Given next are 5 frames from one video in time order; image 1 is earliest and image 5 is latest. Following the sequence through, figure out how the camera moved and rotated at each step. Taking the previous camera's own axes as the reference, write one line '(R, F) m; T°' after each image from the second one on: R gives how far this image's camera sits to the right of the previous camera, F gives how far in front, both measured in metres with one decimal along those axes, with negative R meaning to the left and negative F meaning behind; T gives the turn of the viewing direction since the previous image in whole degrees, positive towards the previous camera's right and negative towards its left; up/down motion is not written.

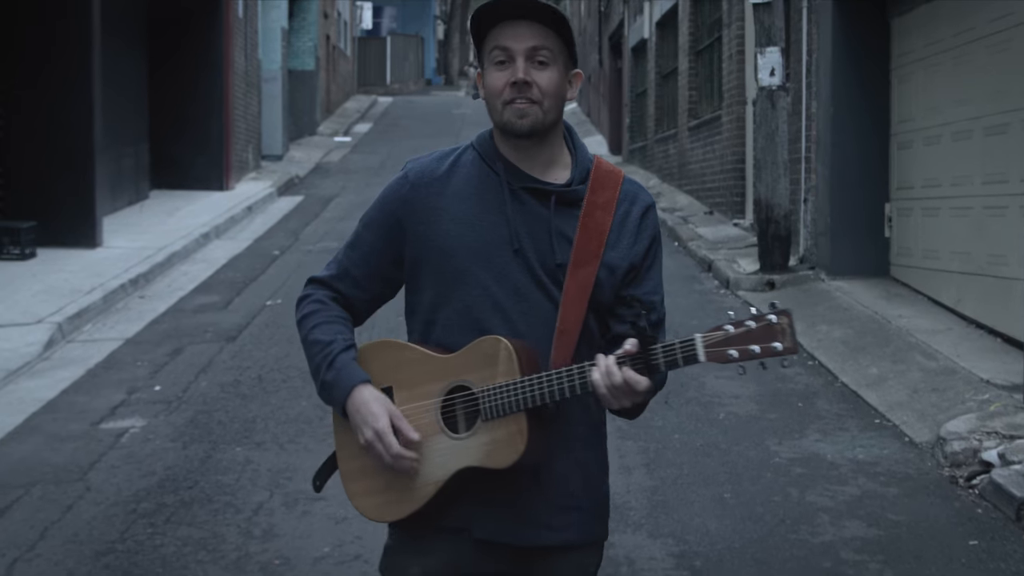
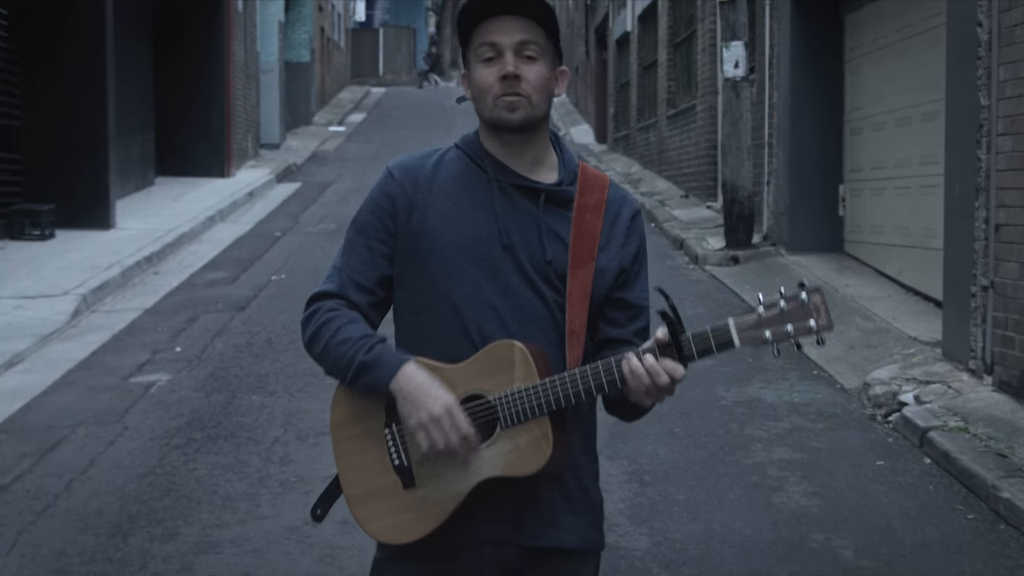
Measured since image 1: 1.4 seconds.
(0.0, -0.9) m; 0°
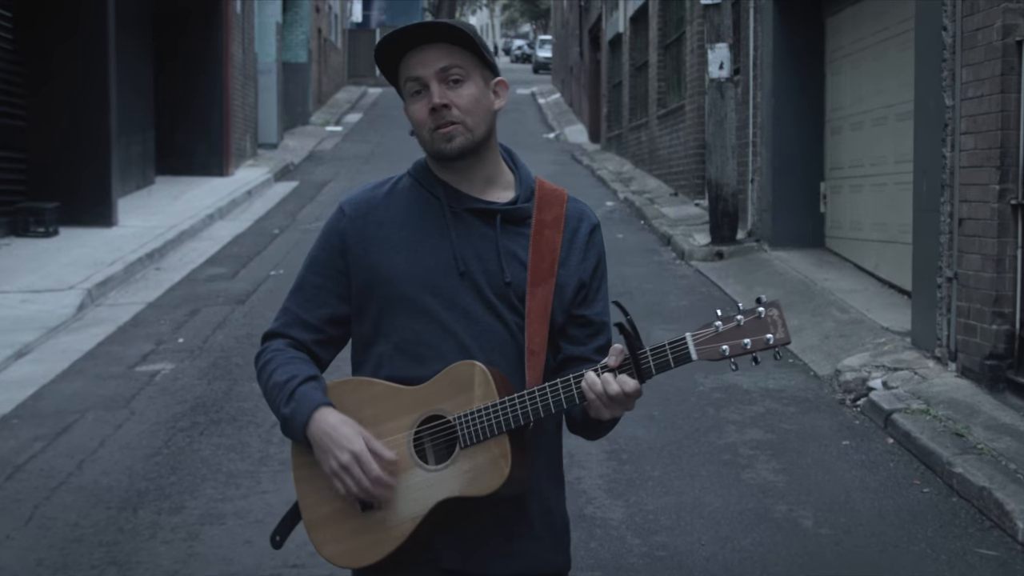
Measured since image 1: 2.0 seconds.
(0.0, -0.3) m; 0°
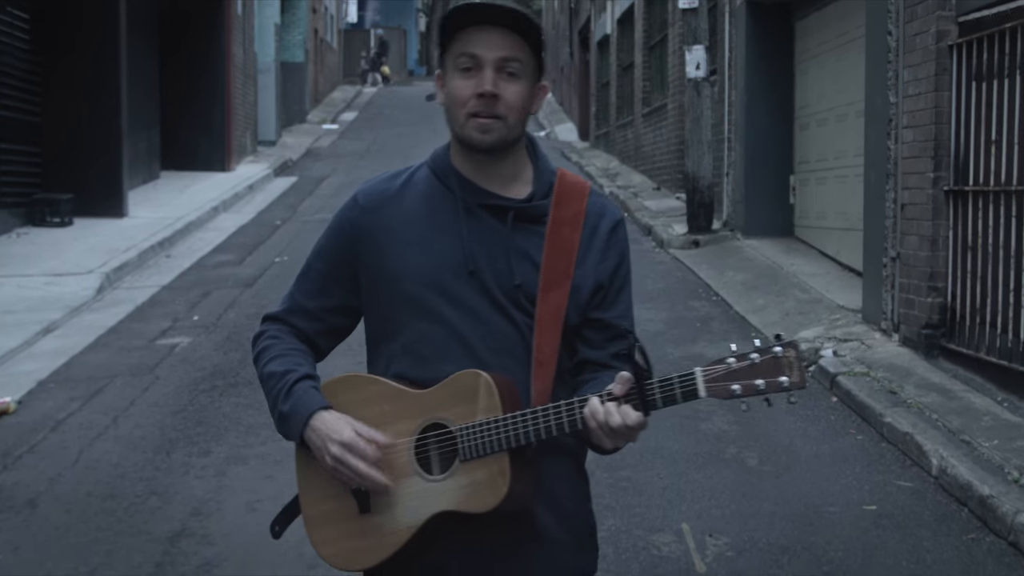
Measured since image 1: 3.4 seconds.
(0.0, -0.8) m; 0°
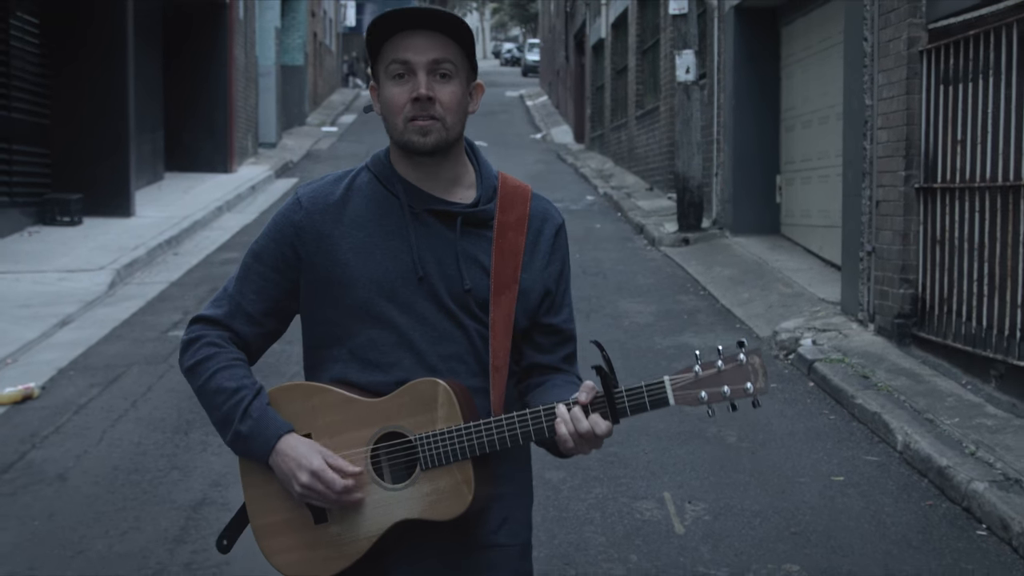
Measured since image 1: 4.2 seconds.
(0.0, -0.4) m; 0°
